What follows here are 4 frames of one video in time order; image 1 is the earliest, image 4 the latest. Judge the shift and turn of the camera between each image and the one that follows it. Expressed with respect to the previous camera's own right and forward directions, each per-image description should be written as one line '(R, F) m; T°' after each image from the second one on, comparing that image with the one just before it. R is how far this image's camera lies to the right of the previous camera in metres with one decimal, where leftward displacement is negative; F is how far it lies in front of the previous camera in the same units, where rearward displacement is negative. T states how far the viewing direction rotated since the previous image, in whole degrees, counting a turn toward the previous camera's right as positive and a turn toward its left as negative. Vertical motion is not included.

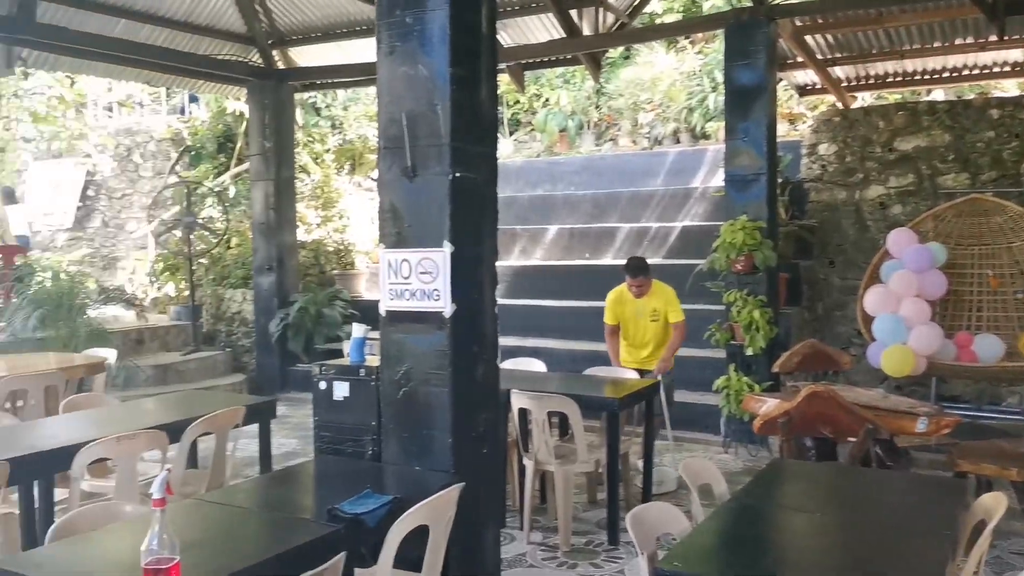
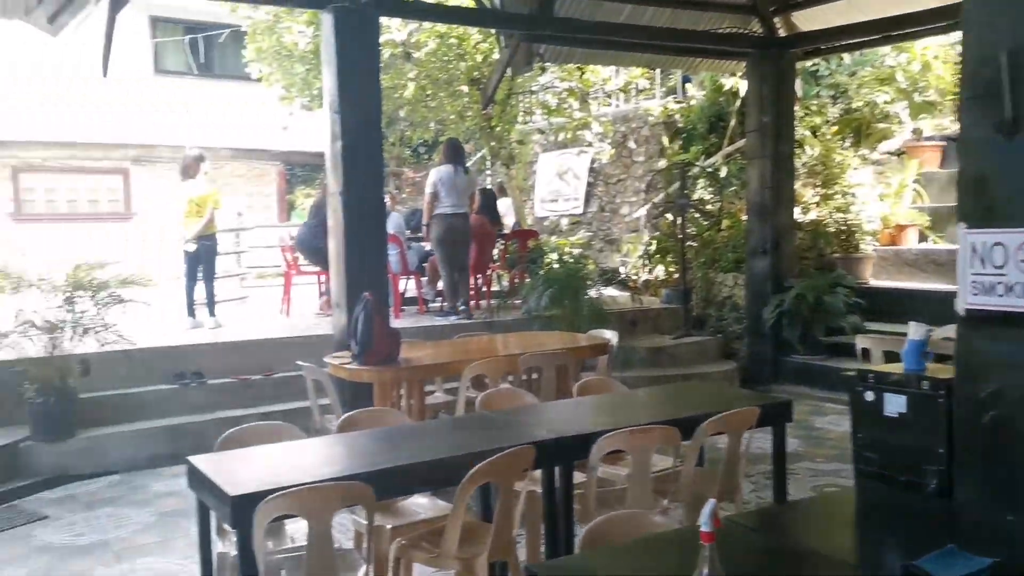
(-0.3, +0.3) m; -31°
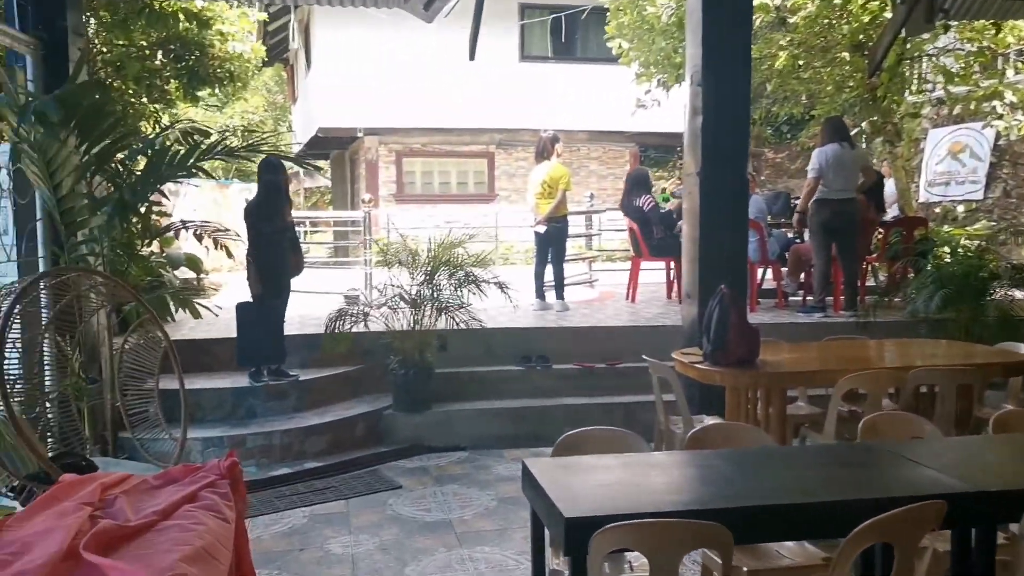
(-0.1, +0.4) m; -23°
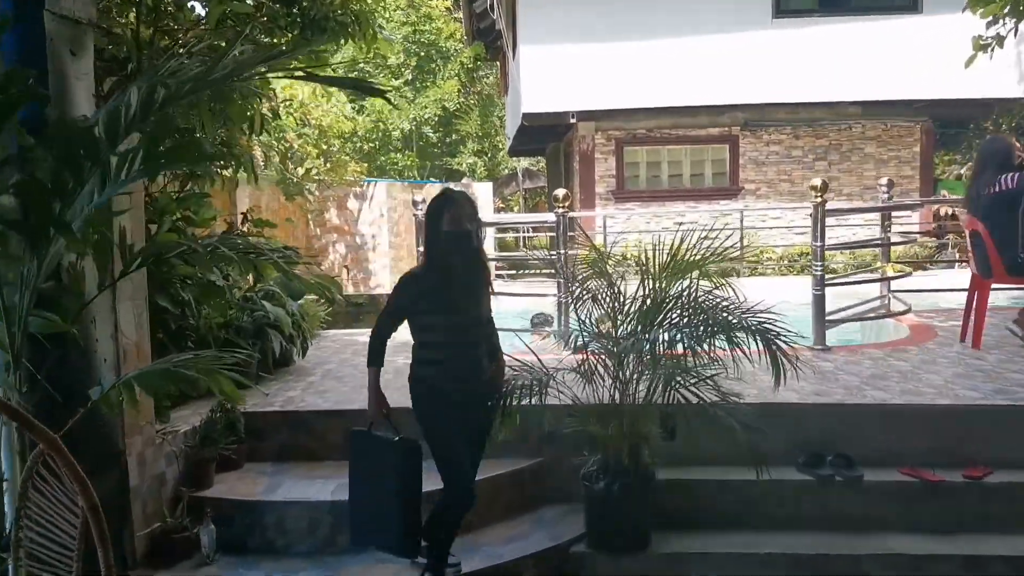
(-0.2, +2.0) m; -15°
